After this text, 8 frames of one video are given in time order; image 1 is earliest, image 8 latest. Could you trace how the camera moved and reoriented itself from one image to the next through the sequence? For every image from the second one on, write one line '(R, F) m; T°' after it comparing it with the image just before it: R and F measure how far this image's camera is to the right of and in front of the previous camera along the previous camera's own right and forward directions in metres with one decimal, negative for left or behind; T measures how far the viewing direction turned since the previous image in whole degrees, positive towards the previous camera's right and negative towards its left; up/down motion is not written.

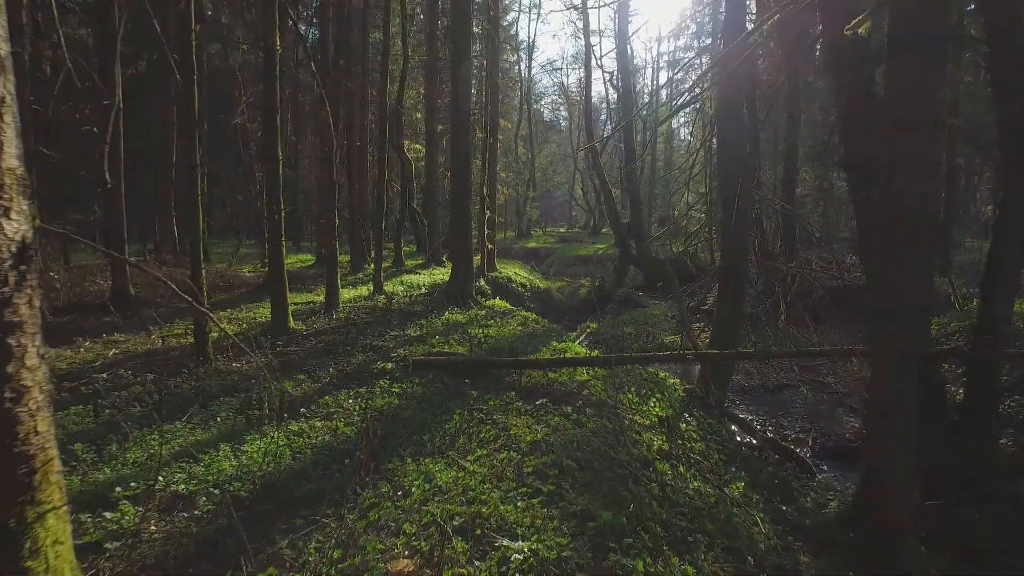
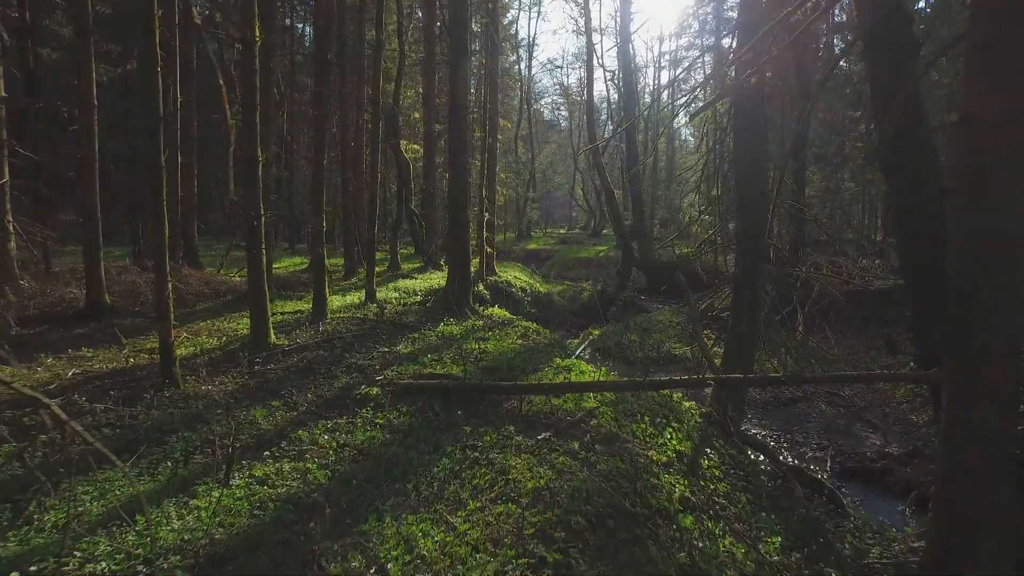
(0.0, +0.7) m; 0°
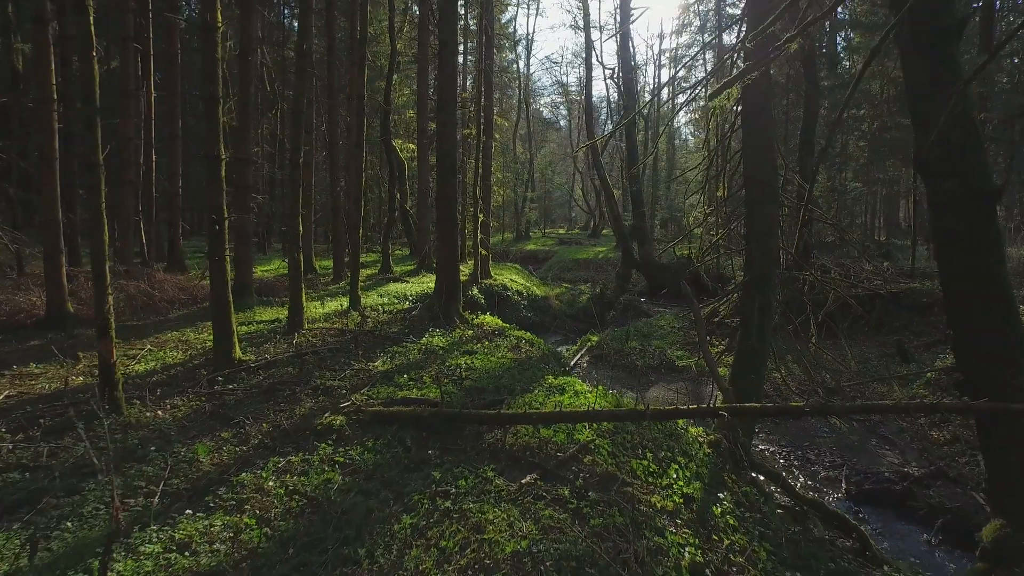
(+0.2, +0.7) m; 0°
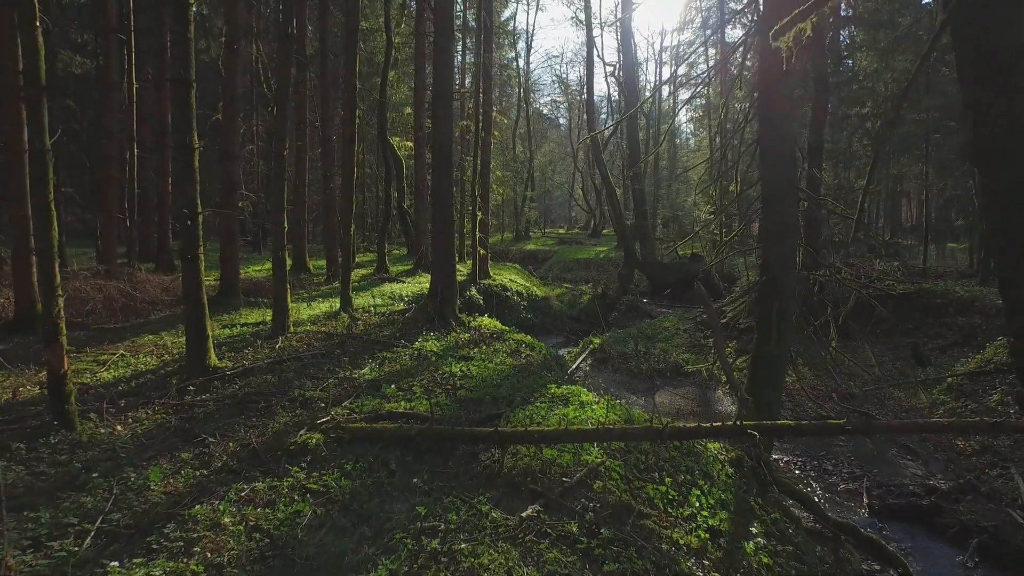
(0.0, +0.6) m; 0°
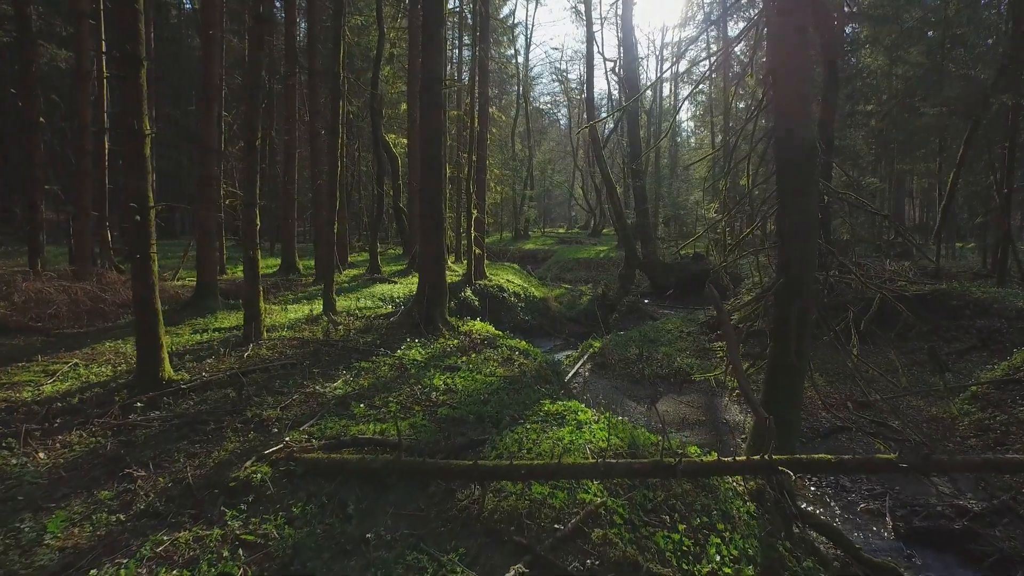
(+0.2, +0.8) m; 0°
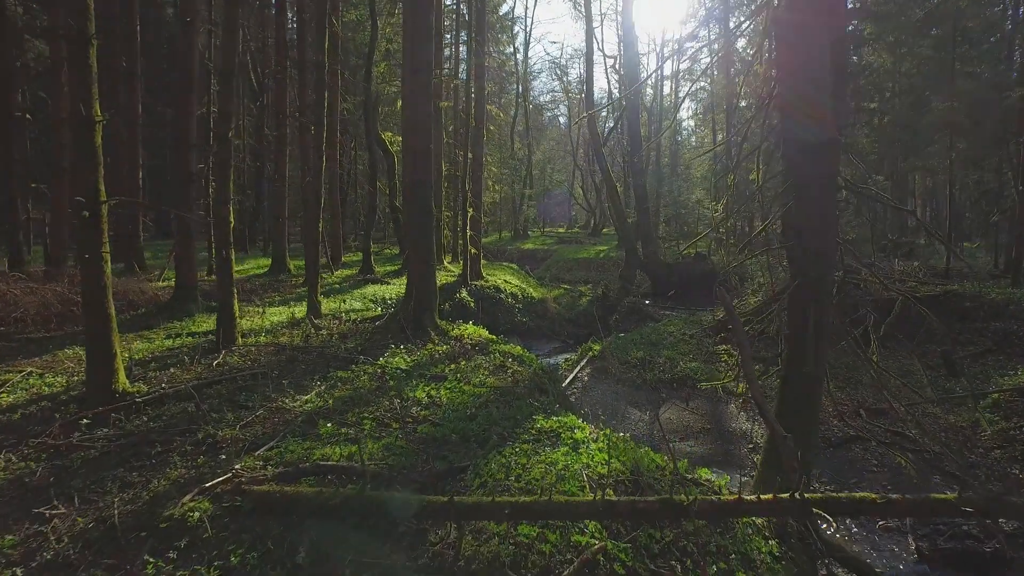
(+0.1, +0.6) m; 0°
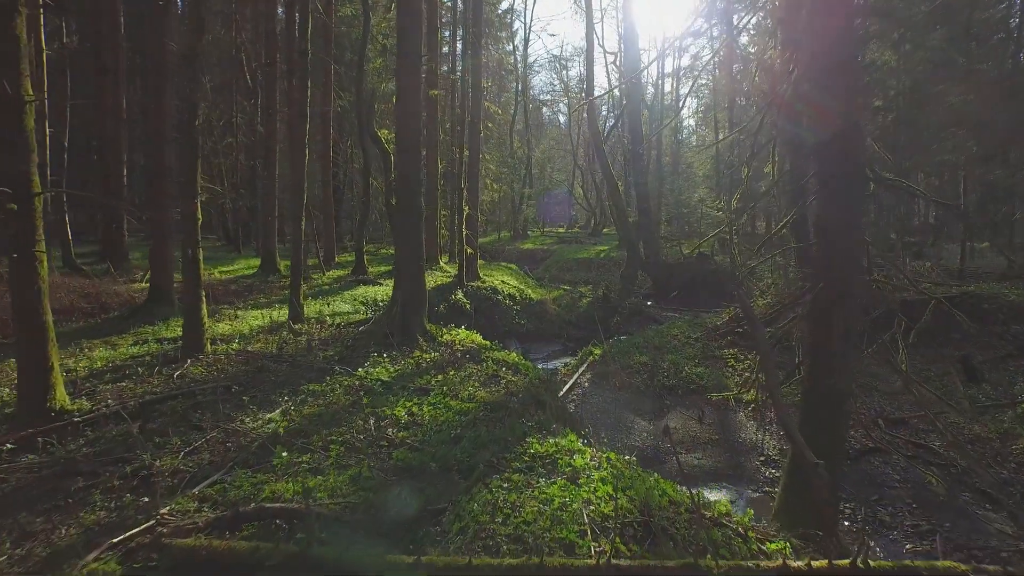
(+0.1, +0.7) m; 0°
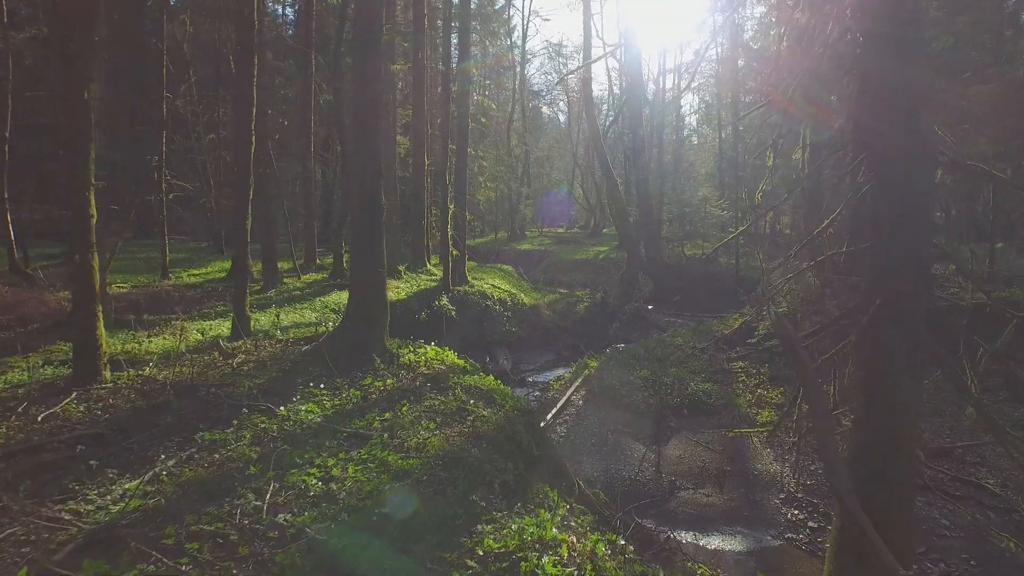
(+0.4, +1.4) m; 0°
